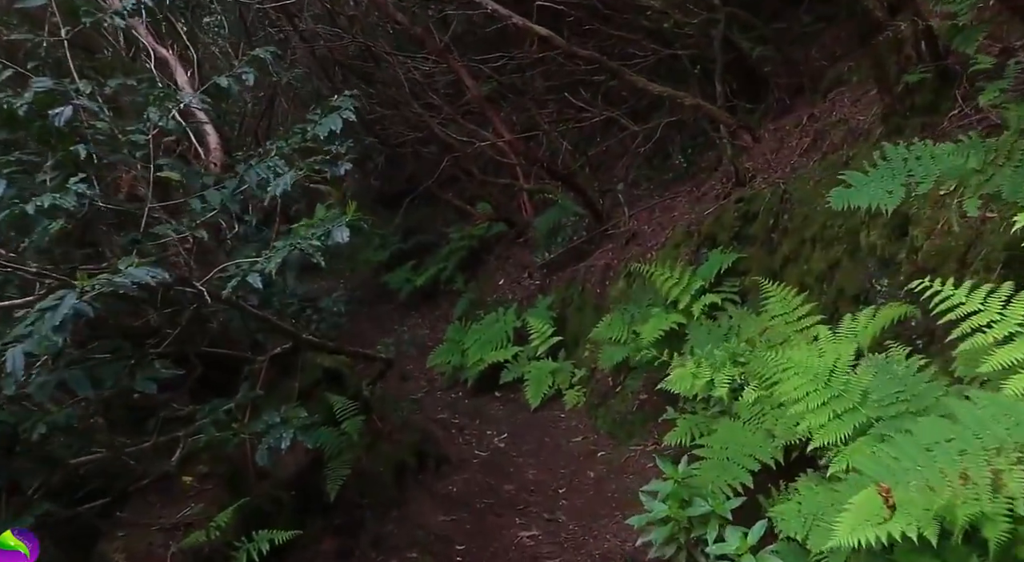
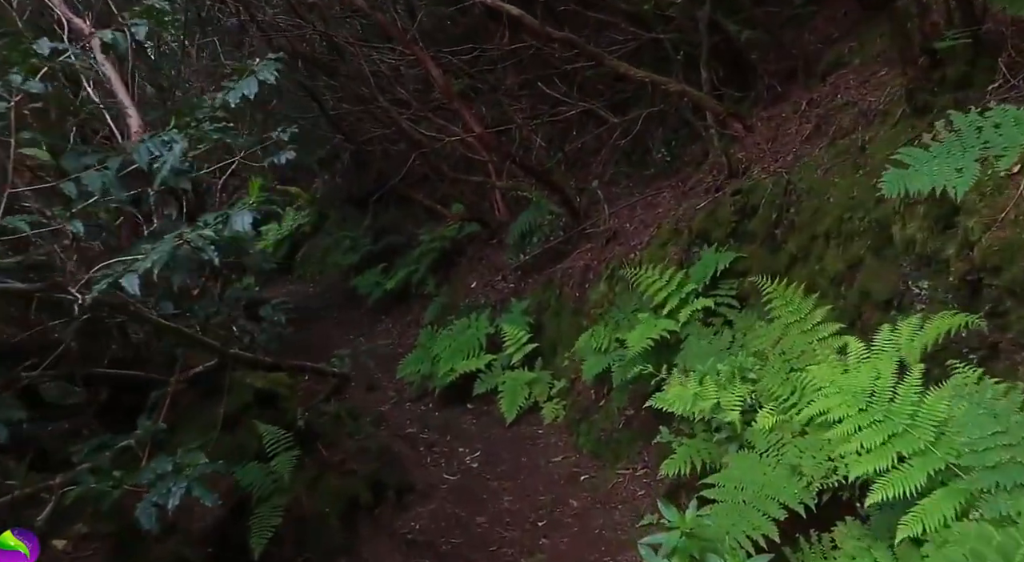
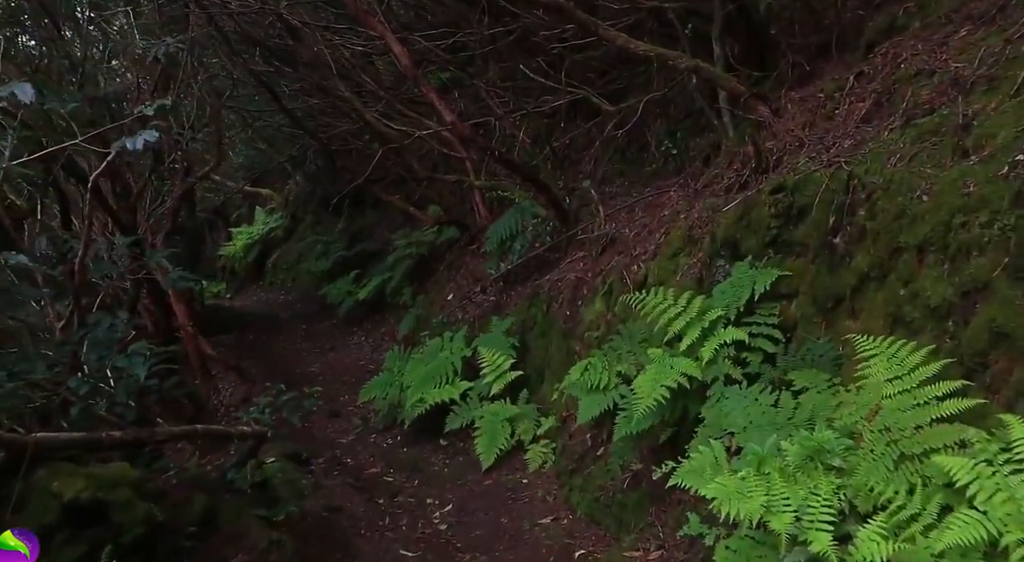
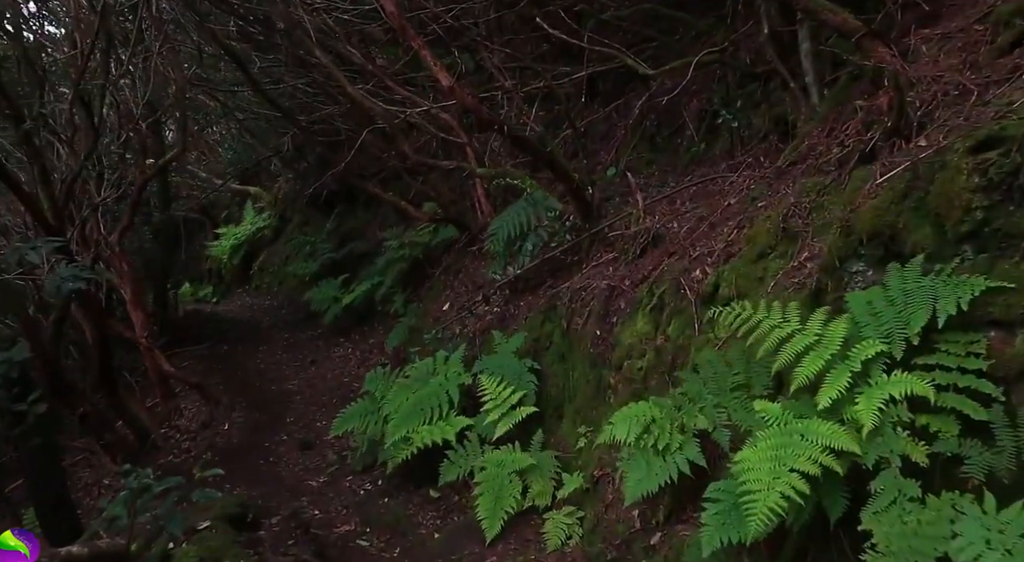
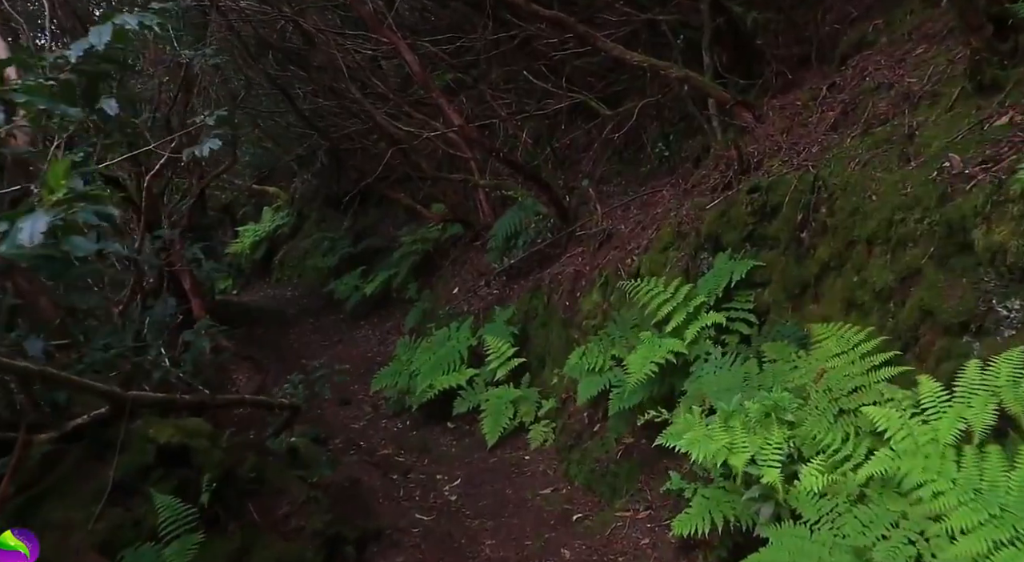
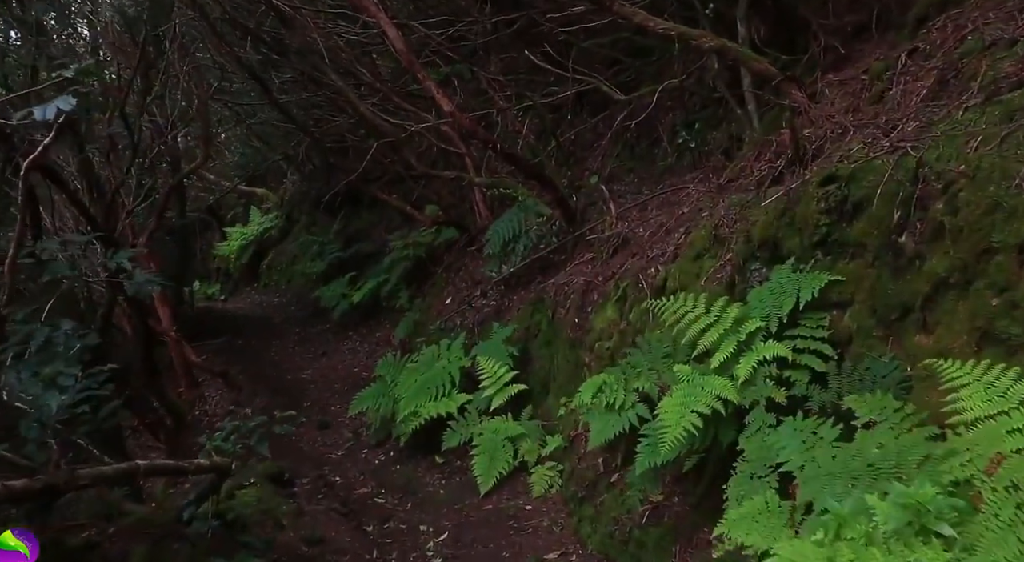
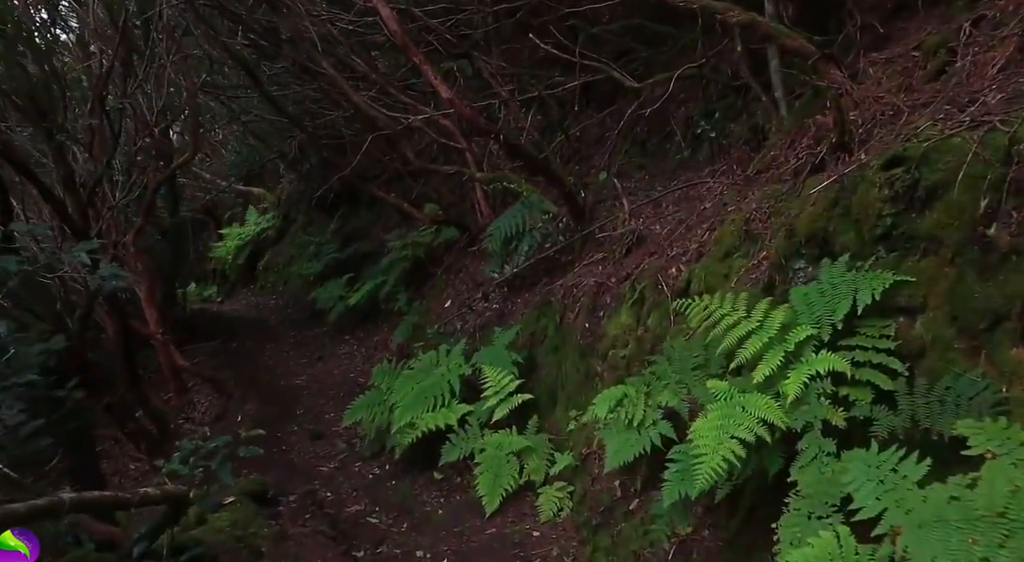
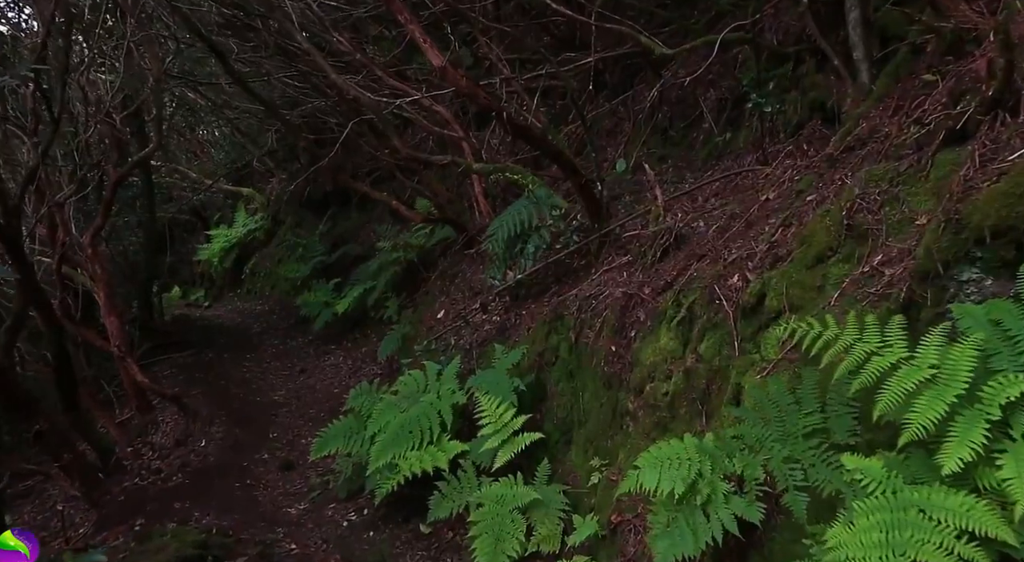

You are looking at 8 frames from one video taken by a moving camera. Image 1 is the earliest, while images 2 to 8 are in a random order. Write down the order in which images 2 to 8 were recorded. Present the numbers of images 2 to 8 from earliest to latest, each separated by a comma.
2, 5, 3, 6, 7, 4, 8
